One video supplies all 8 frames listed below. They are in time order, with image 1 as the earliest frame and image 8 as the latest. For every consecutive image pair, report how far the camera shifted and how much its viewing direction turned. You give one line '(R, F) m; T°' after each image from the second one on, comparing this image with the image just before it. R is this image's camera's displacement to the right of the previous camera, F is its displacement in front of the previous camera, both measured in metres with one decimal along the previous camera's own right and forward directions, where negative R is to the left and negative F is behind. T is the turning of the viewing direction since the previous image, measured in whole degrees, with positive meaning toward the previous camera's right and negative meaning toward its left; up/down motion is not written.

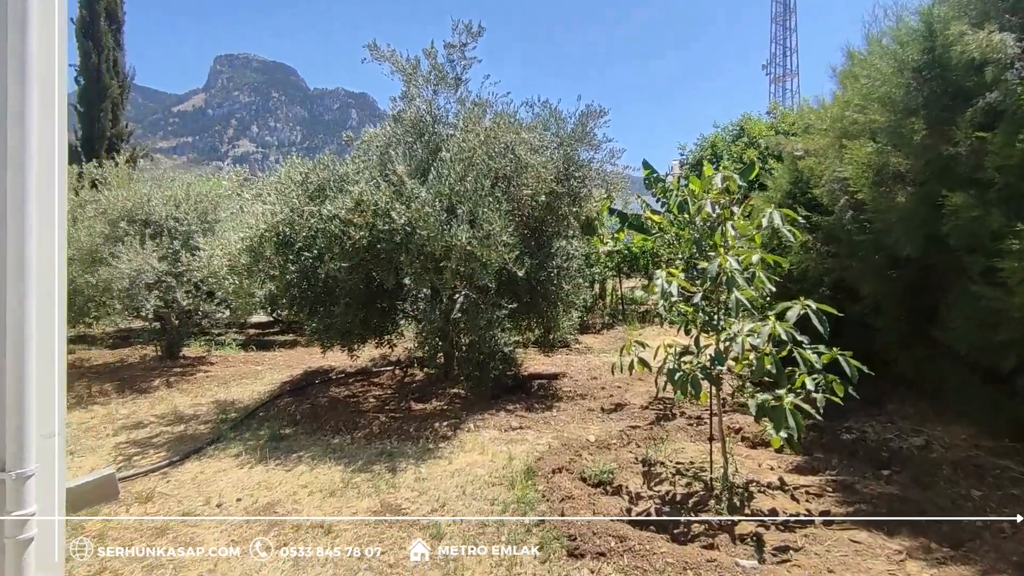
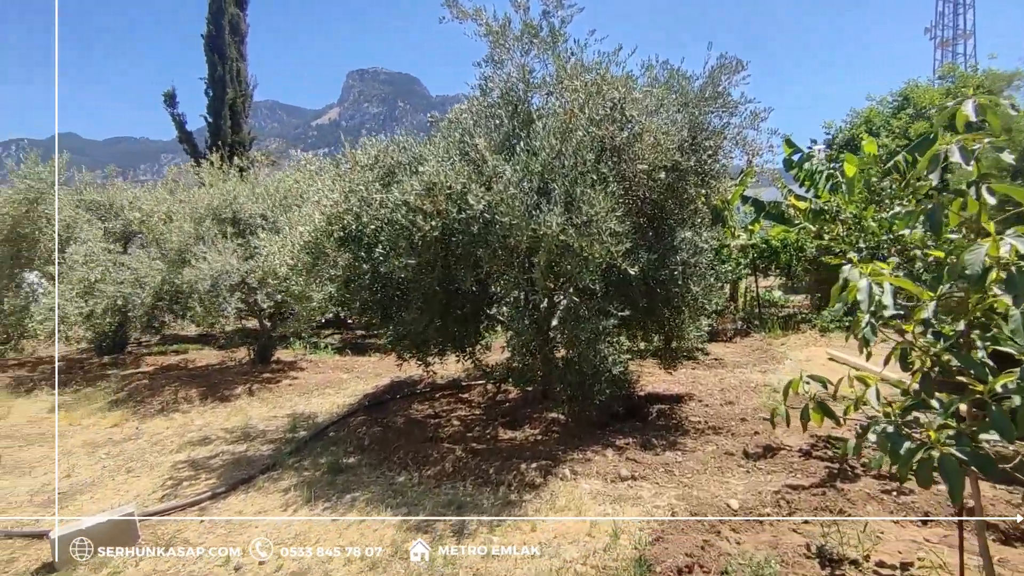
(+0.1, +1.1) m; -11°
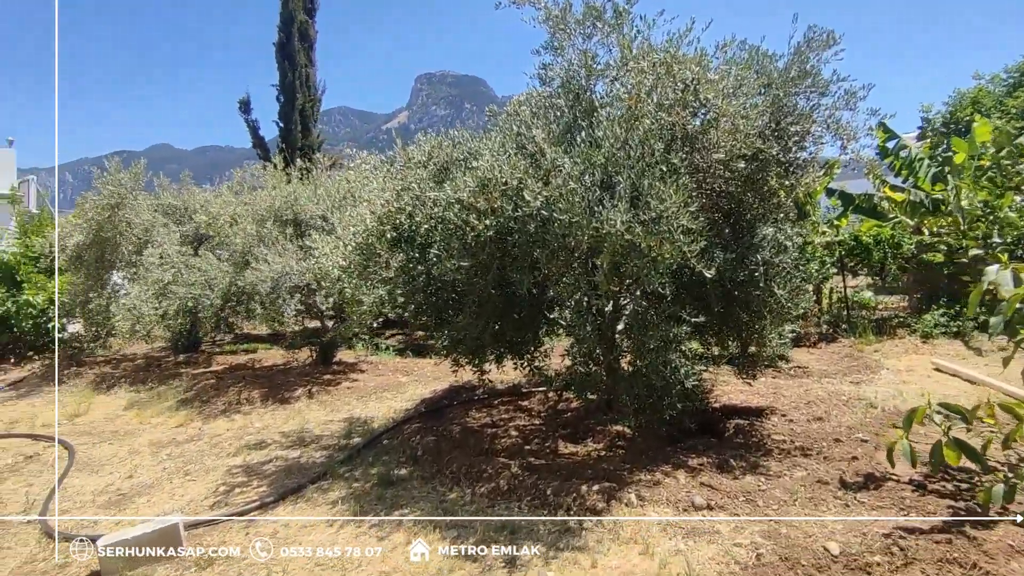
(0.0, +0.3) m; -6°
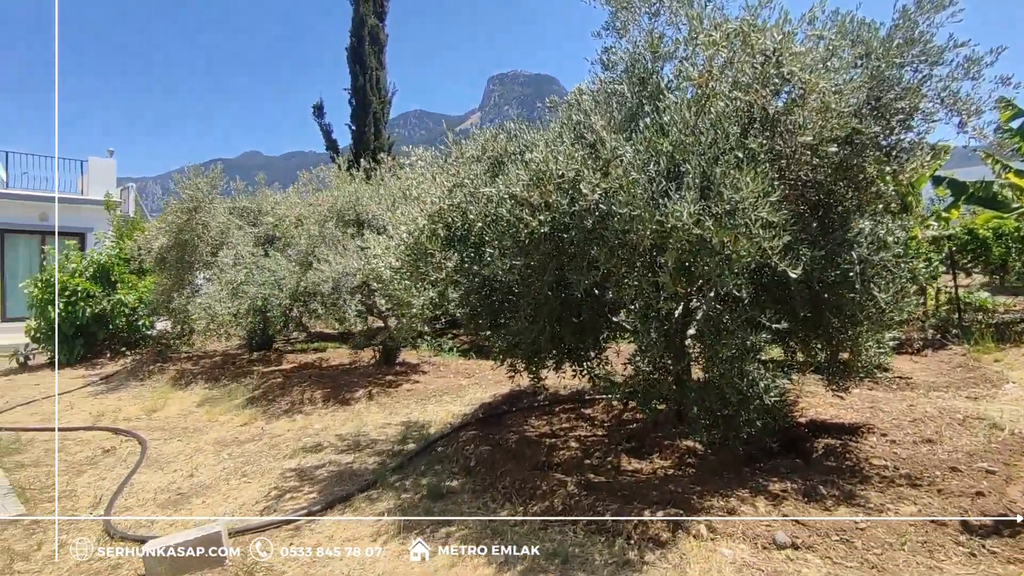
(+0.1, +0.3) m; -7°
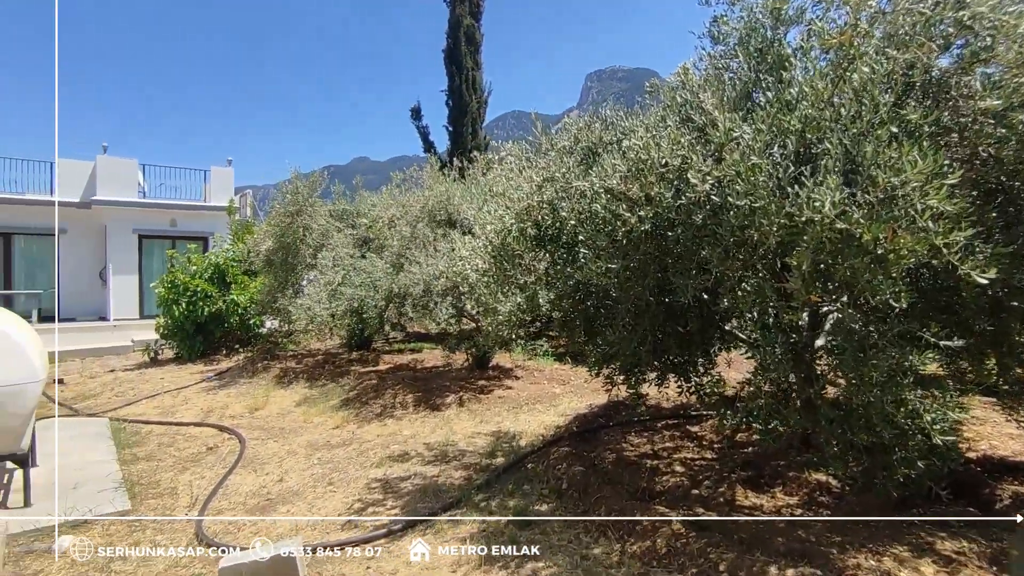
(0.0, +0.4) m; -9°
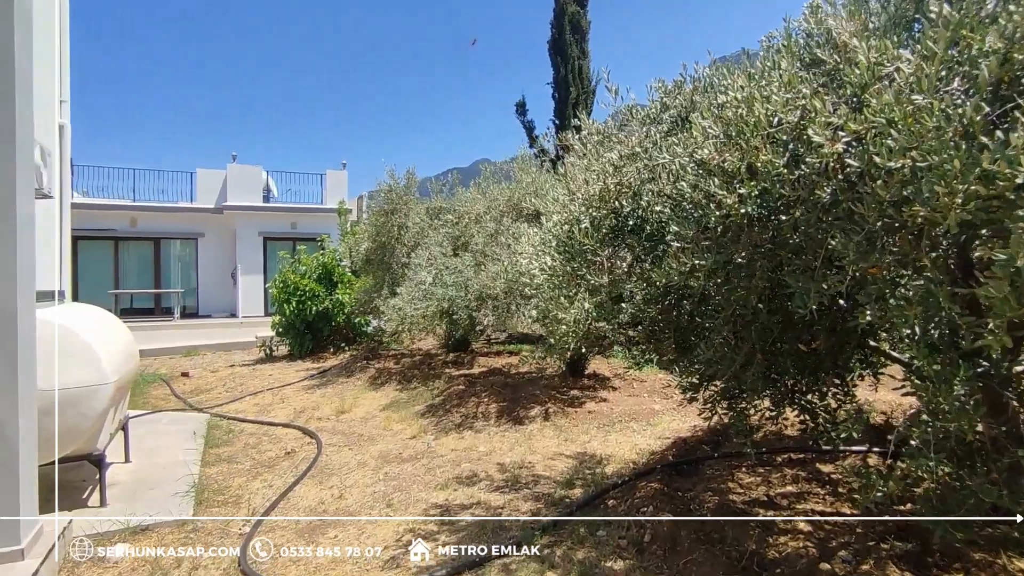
(+0.2, +0.7) m; -11°
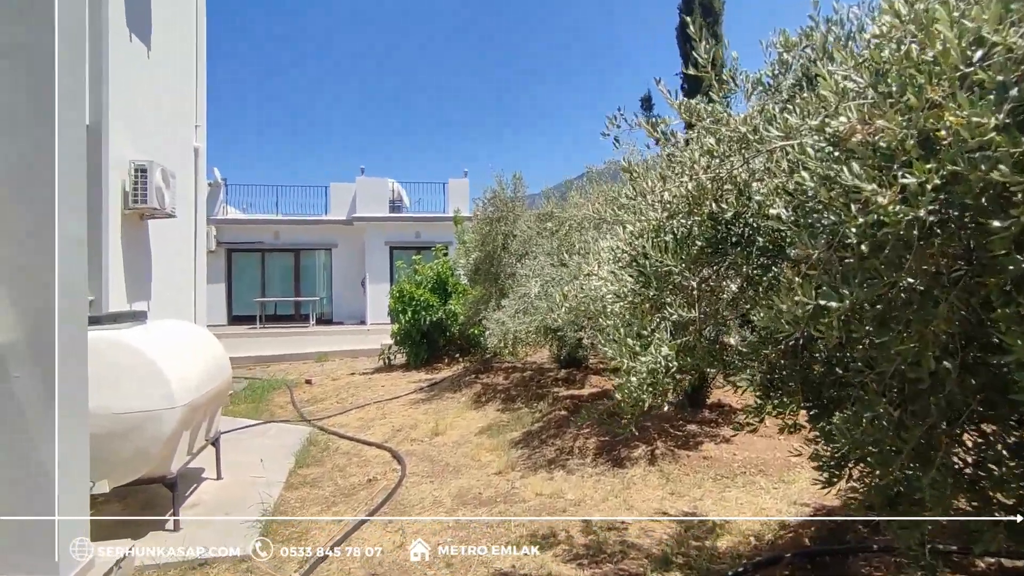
(+0.3, +0.7) m; -13°
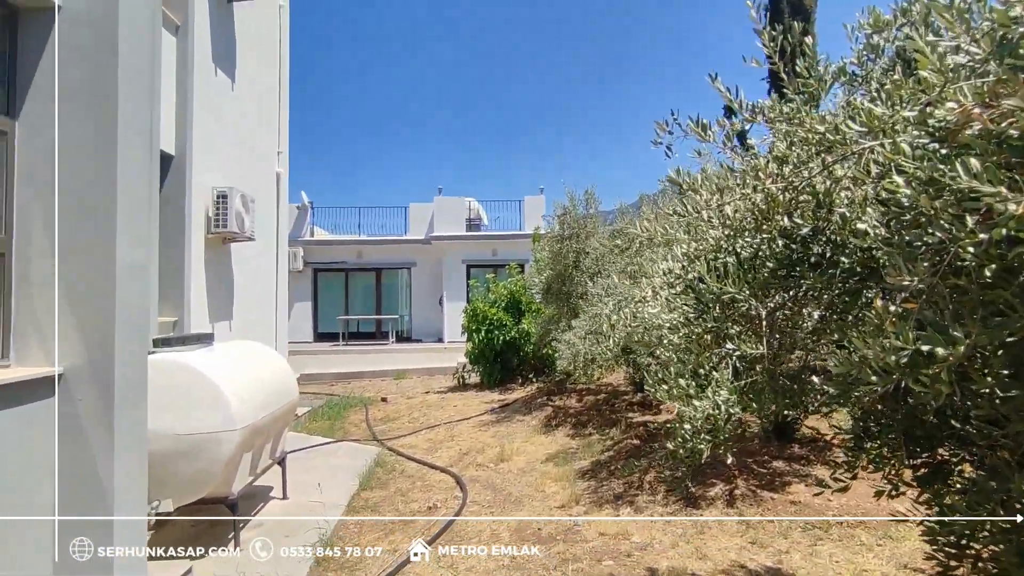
(+0.2, +0.3) m; -8°
